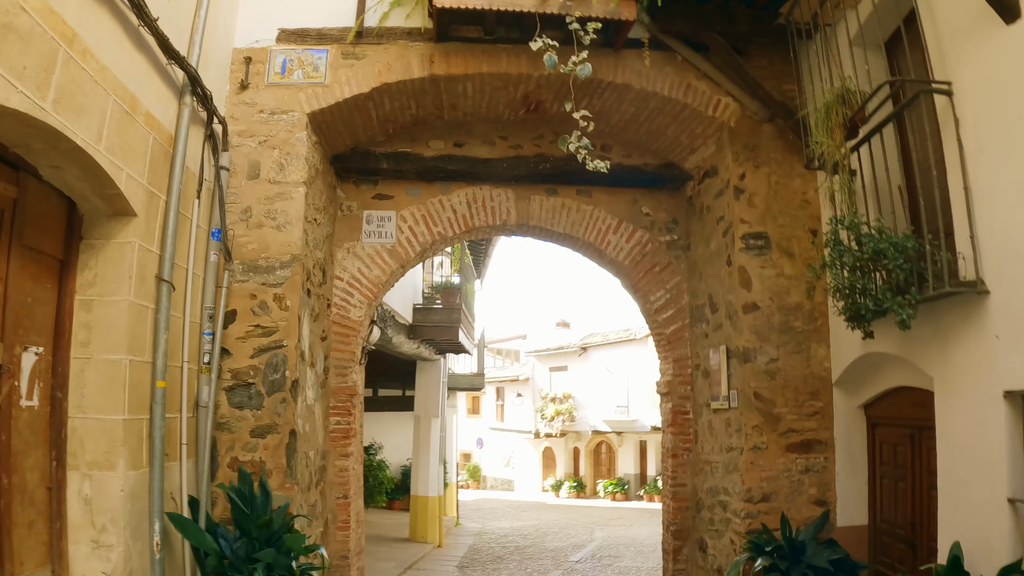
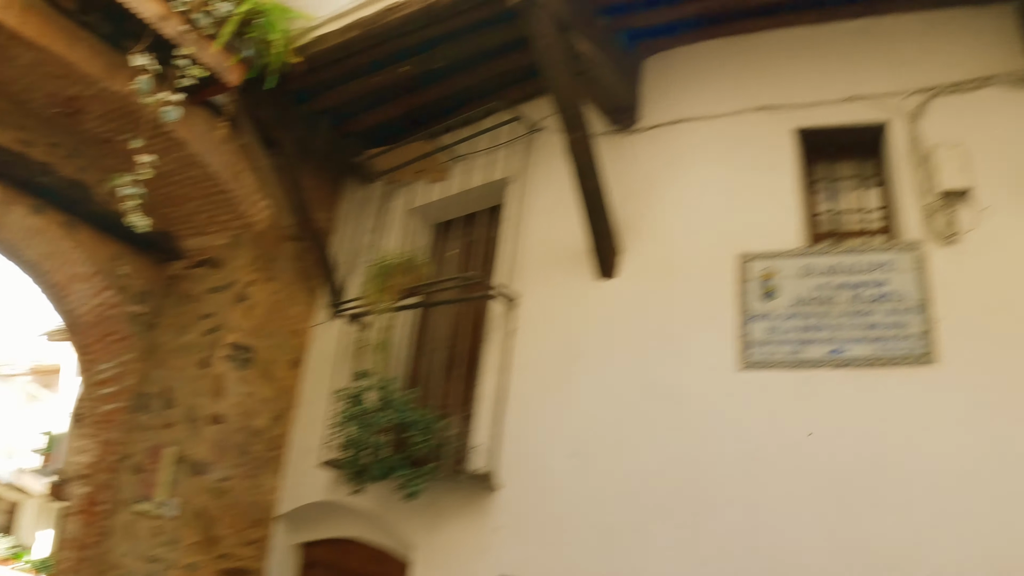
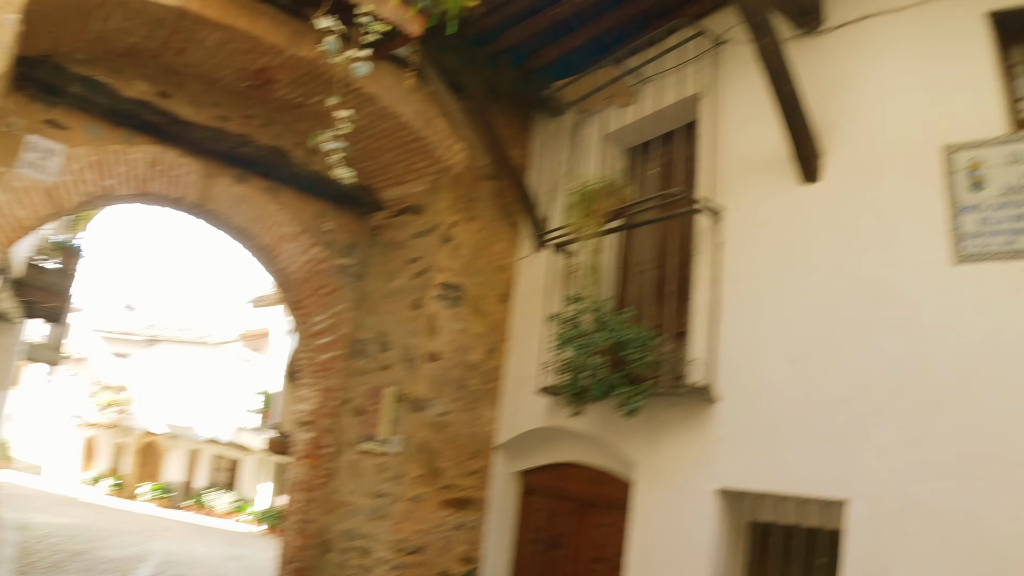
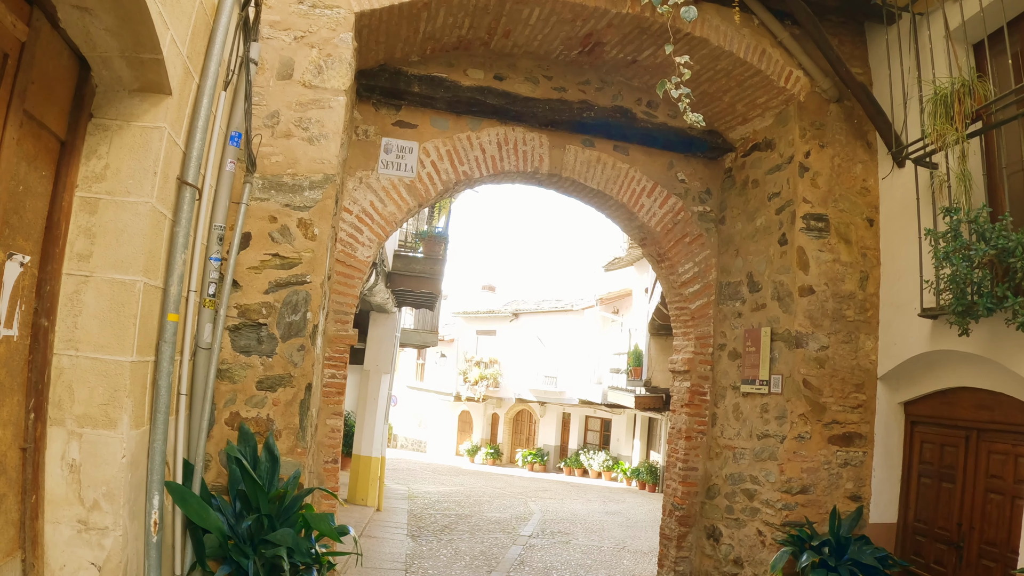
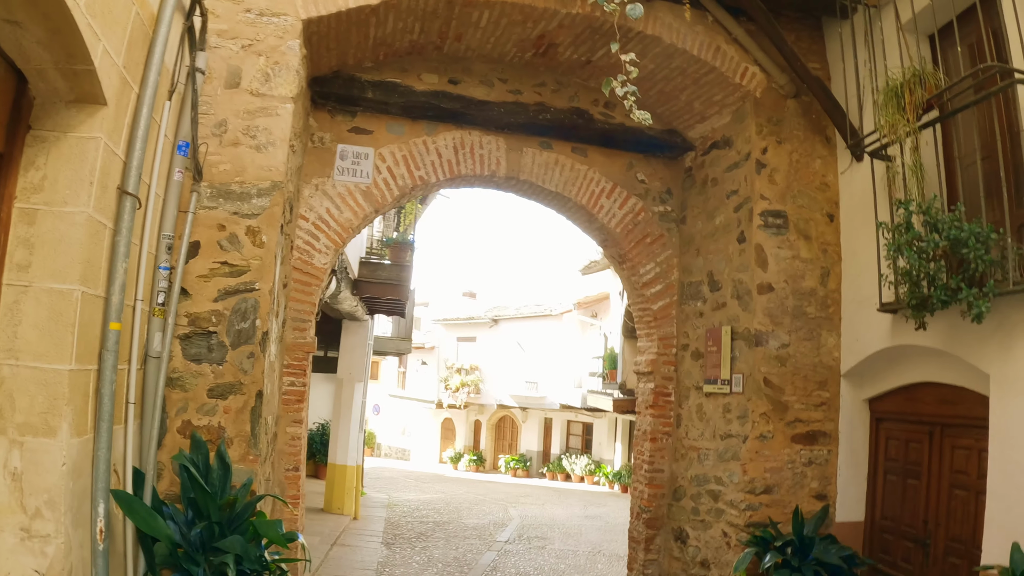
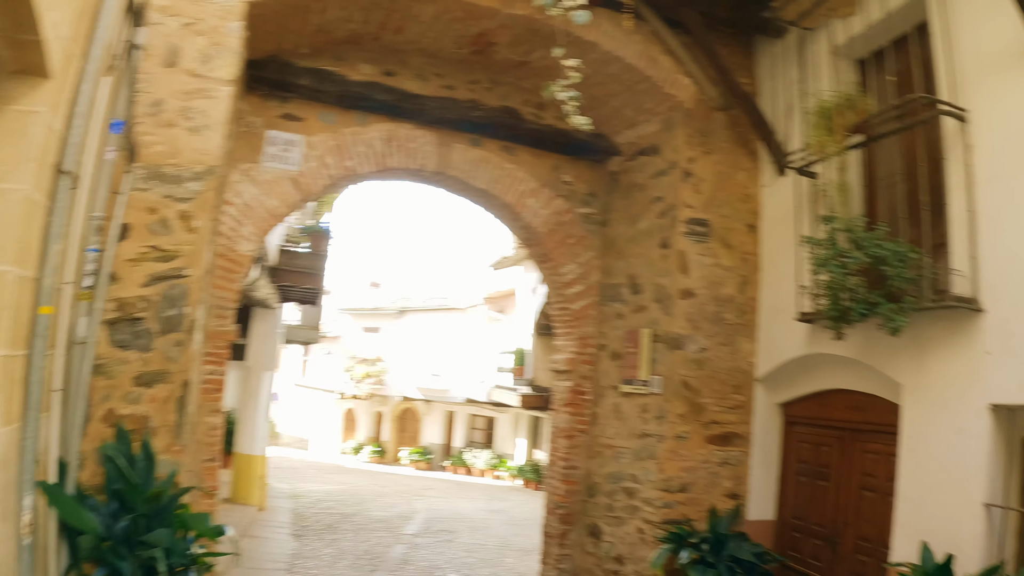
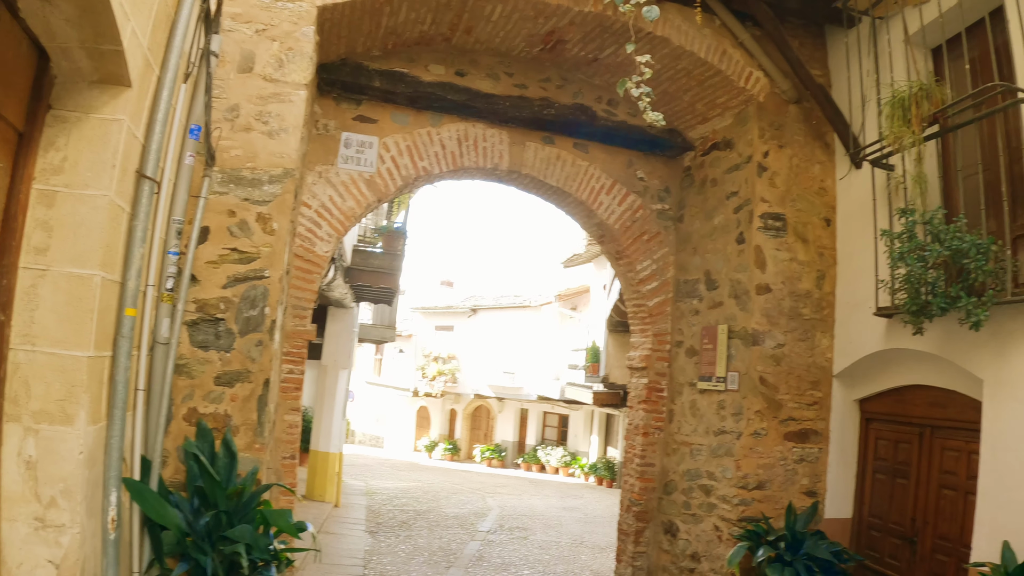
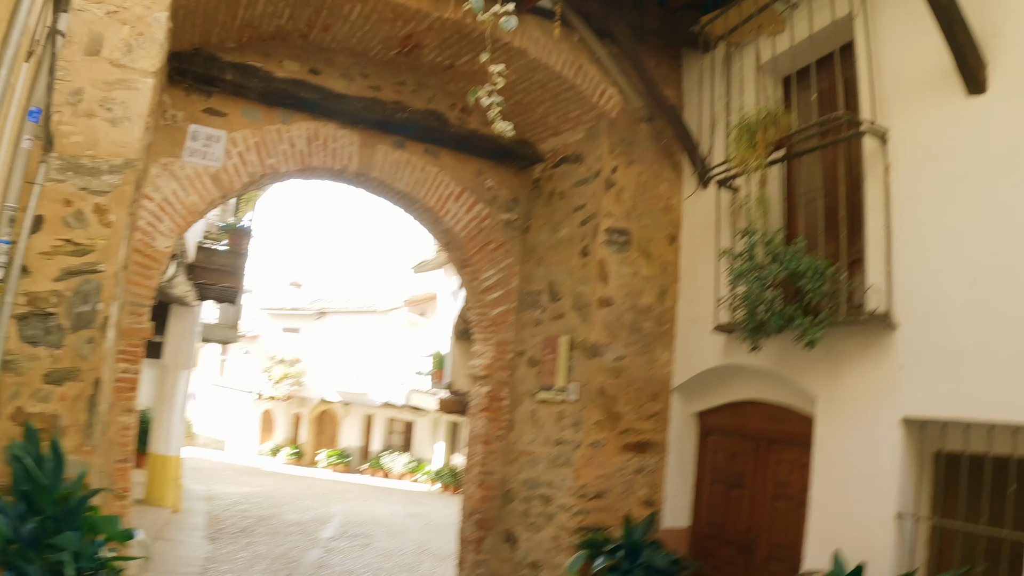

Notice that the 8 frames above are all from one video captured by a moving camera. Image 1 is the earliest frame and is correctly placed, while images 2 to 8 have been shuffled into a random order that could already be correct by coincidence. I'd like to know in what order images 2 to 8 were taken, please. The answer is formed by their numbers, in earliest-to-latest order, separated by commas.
5, 4, 7, 6, 8, 3, 2
